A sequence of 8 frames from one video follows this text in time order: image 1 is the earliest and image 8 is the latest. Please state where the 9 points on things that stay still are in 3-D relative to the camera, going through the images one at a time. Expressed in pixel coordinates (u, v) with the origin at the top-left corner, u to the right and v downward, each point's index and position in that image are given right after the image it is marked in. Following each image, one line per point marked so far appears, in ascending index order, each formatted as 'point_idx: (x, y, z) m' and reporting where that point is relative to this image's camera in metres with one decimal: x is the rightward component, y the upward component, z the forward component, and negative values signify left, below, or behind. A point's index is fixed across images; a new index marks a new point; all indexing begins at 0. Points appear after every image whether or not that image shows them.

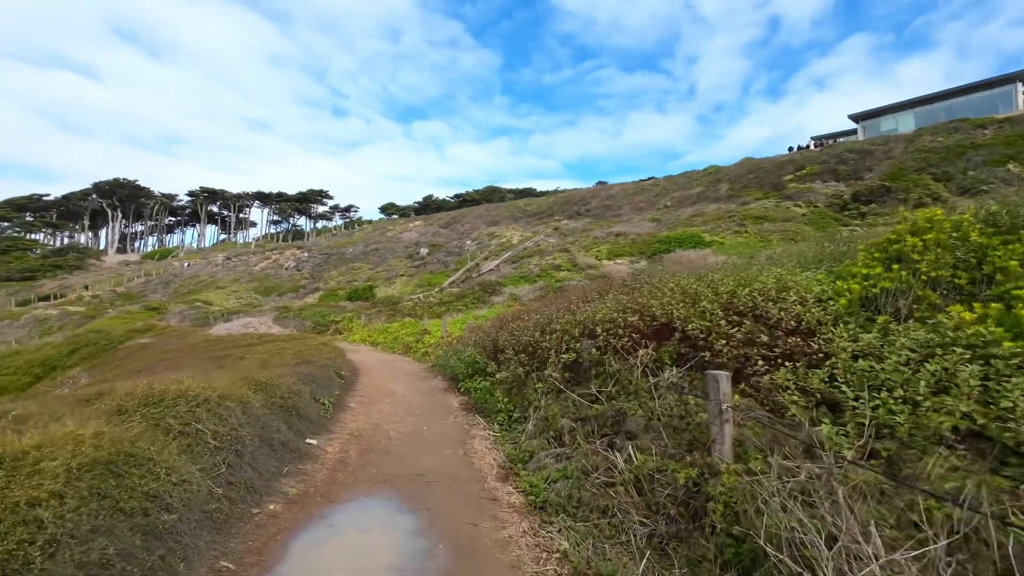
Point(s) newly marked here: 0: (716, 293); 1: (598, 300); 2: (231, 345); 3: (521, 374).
0: (+3.1, -0.1, +7.4) m
1: (+1.9, -0.2, +10.4) m
2: (-11.2, -2.3, +19.5) m
3: (+0.1, -1.5, +8.4) m
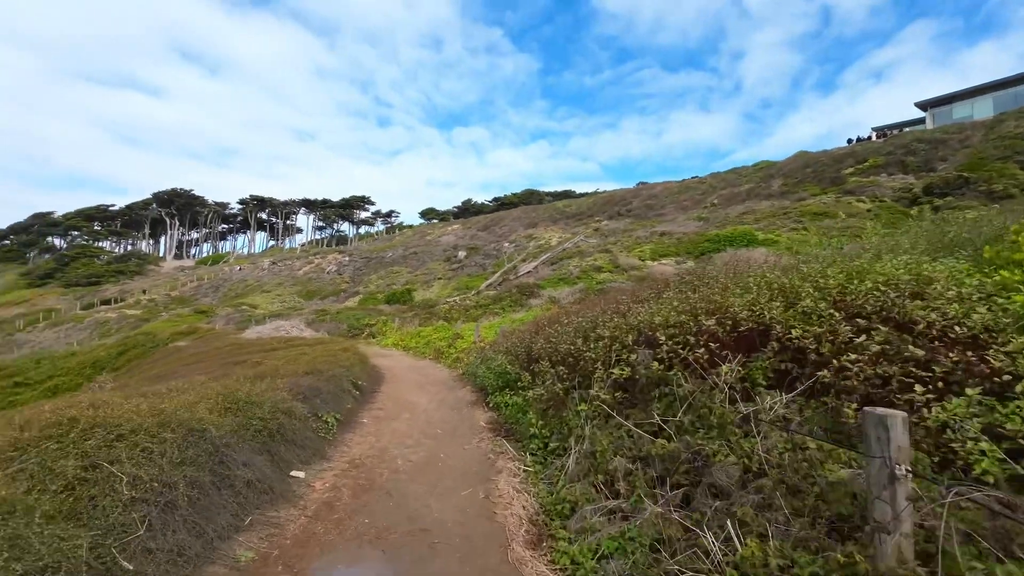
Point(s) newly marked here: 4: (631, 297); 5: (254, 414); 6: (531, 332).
0: (+3.5, 0.0, +5.5) m
1: (+2.5, -0.2, +8.6) m
2: (-9.8, -2.3, +18.7) m
3: (+0.6, -1.4, +6.7) m
4: (+3.3, -0.3, +13.4) m
5: (-3.2, -1.6, +6.0) m
6: (+0.5, -1.0, +11.6) m
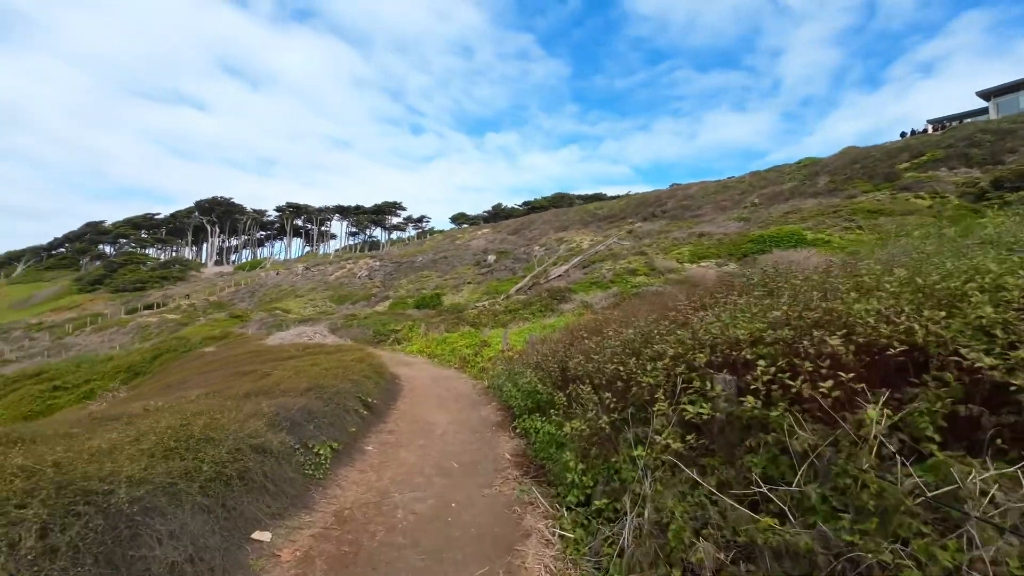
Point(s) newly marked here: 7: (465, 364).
0: (+3.7, 0.0, +3.8) m
1: (+3.0, -0.2, +7.0) m
2: (-8.7, -2.5, +17.8) m
3: (+1.0, -1.5, +5.2) m
4: (+4.0, -0.3, +11.7) m
5: (-2.9, -1.6, +4.6) m
6: (+1.2, -1.1, +10.1) m
7: (-1.8, -3.0, +18.7) m
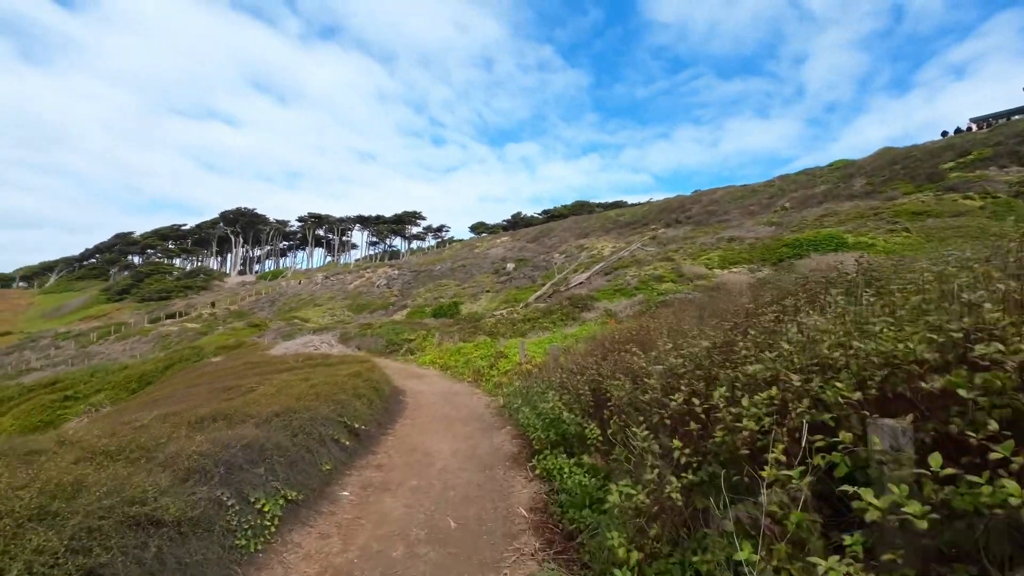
0: (+3.8, +0.1, +1.9) m
1: (+3.2, -0.2, +5.1) m
2: (-8.1, -2.7, +16.3) m
3: (+1.1, -1.4, +3.3) m
4: (+4.4, -0.4, +9.7) m
5: (-2.8, -1.5, +2.9) m
6: (+1.5, -1.1, +8.2) m
7: (-1.1, -3.1, +16.9) m
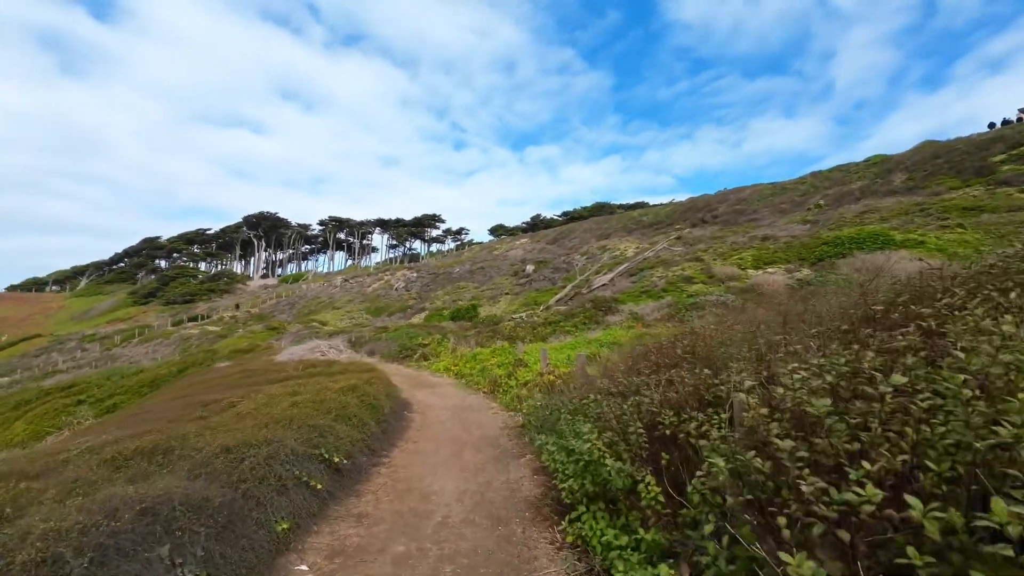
0: (+3.8, +0.2, 0.0) m
1: (+3.3, -0.1, +3.2) m
2: (-7.5, -2.7, +14.8) m
3: (+1.2, -1.3, +1.5) m
4: (+4.7, -0.3, +7.8) m
5: (-2.7, -1.5, +1.3) m
6: (+1.8, -1.1, +6.4) m
7: (-0.5, -3.2, +15.2) m
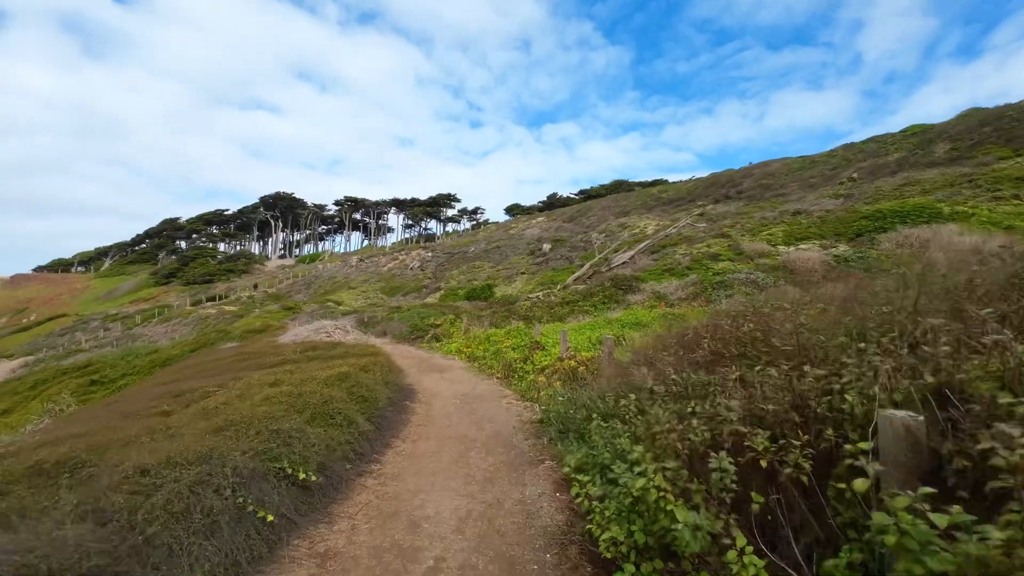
0: (+3.8, +0.2, -1.7) m
1: (+3.4, +0.1, +1.6) m
2: (-7.0, -2.0, +13.6) m
3: (+1.2, -1.2, 0.0) m
4: (+4.9, +0.1, +6.2) m
5: (-2.8, -1.3, -0.1) m
6: (+1.9, -0.8, +4.8) m
7: (0.0, -2.5, +13.8) m
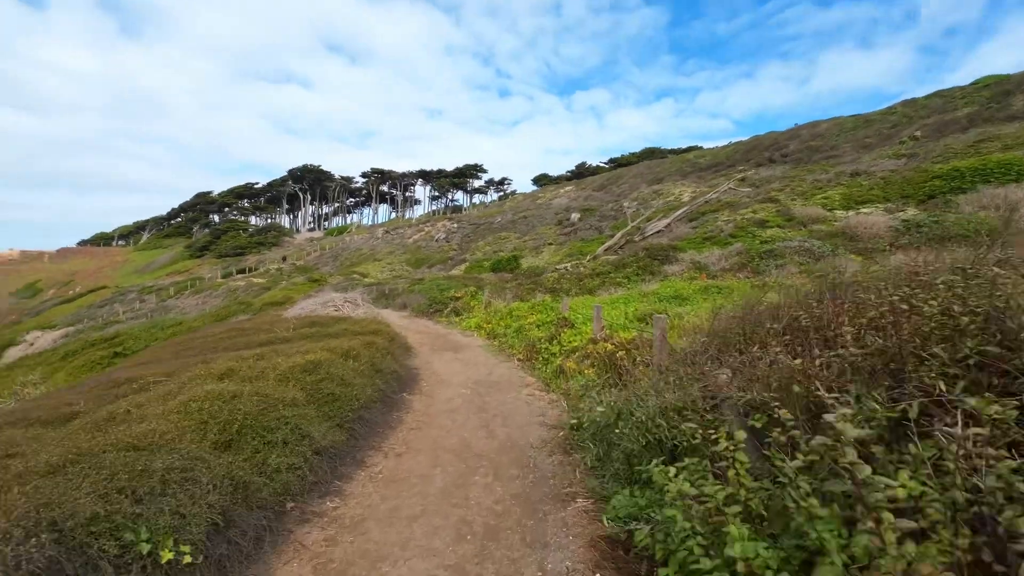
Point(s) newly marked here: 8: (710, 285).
0: (+3.4, +0.2, -4.1) m
1: (+3.2, +0.2, -0.8) m
2: (-6.5, -1.3, +12.0) m
3: (+0.9, -1.2, -2.2) m
4: (+5.0, +0.4, +3.7) m
5: (-3.0, -1.3, -2.0) m
6: (+2.0, -0.5, +2.6) m
7: (+0.5, -1.7, +11.7) m
8: (+7.6, +0.2, +18.3) m
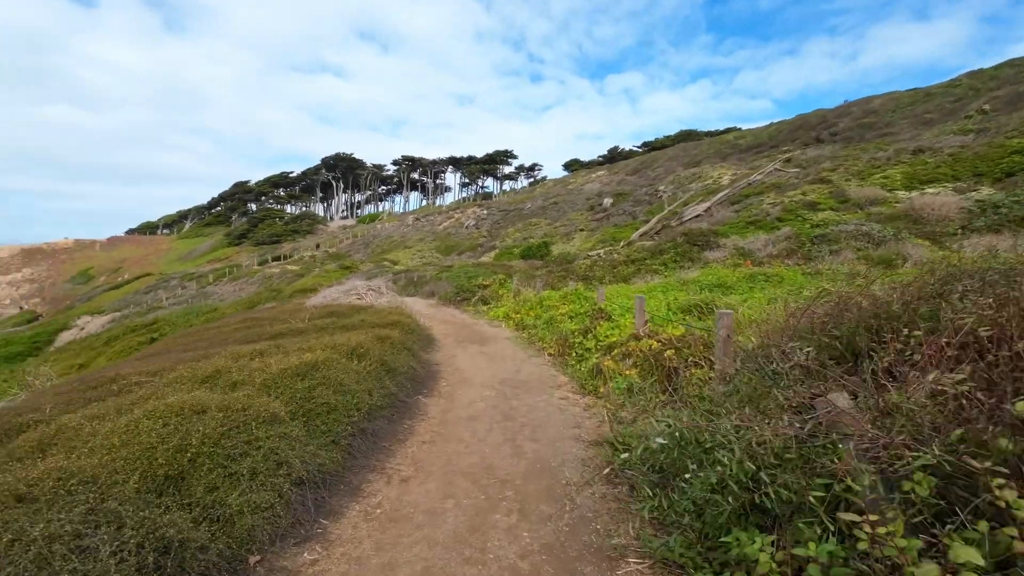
0: (+3.1, 0.0, -5.4) m
1: (+3.1, +0.1, -2.1) m
2: (-5.8, -1.0, +11.2) m
3: (+0.7, -1.3, -3.3) m
4: (+5.2, +0.4, +2.2) m
5: (-3.2, -1.4, -2.9) m
6: (+2.1, -0.5, +1.3) m
7: (+1.2, -1.4, +10.6) m
8: (+8.6, +0.6, +16.7) m
